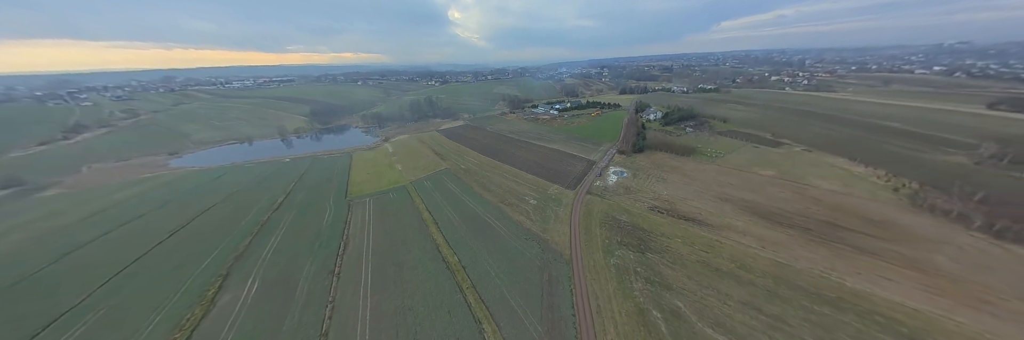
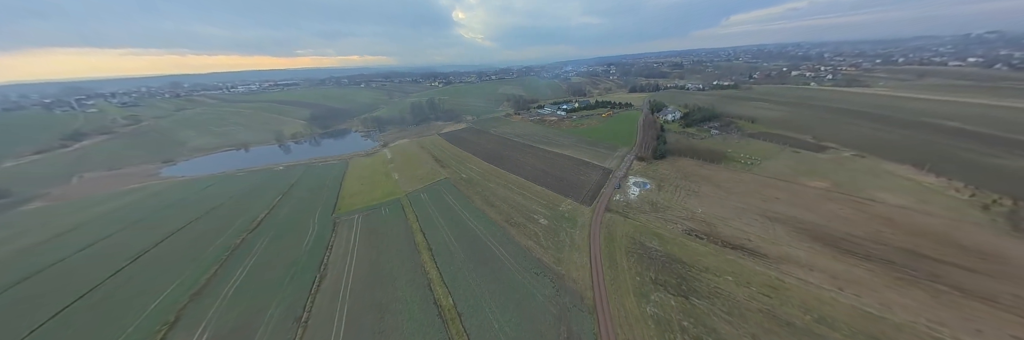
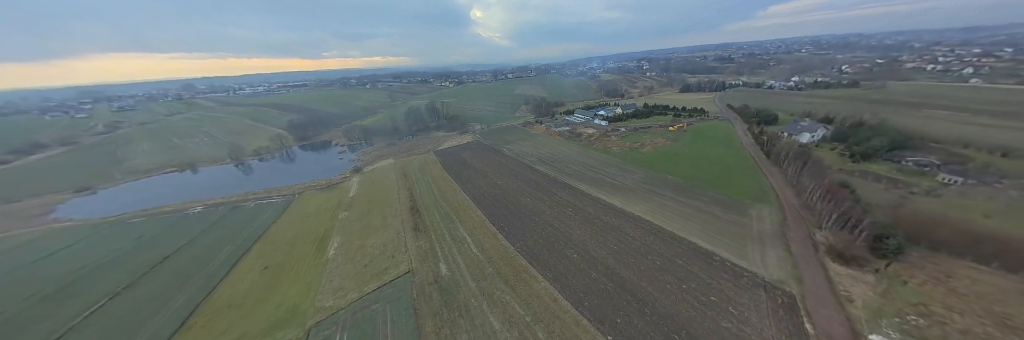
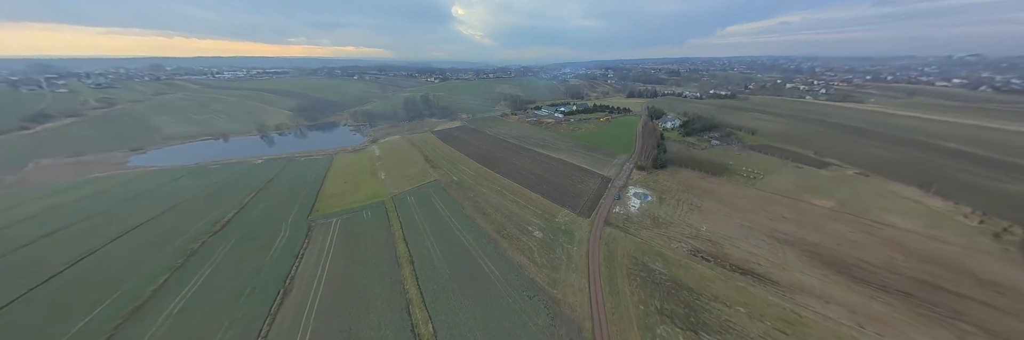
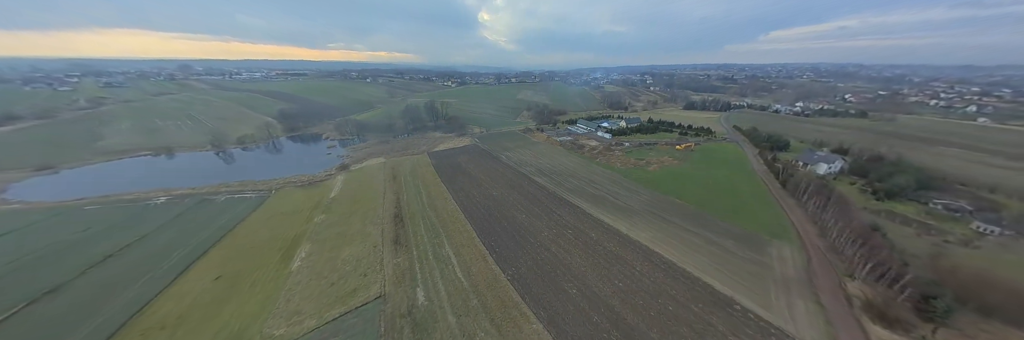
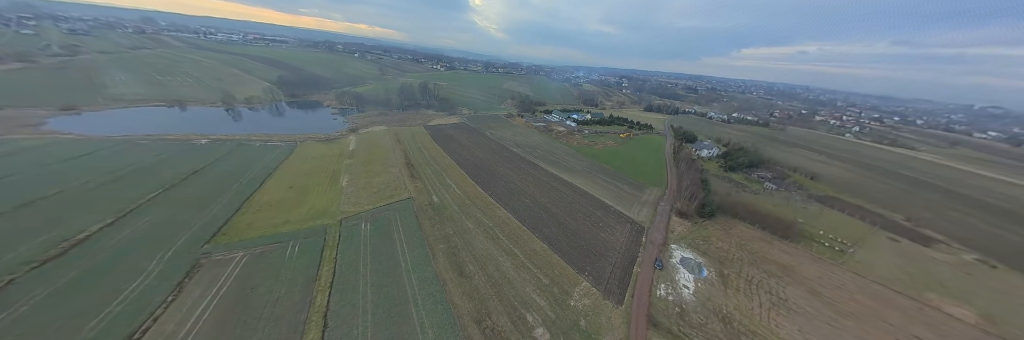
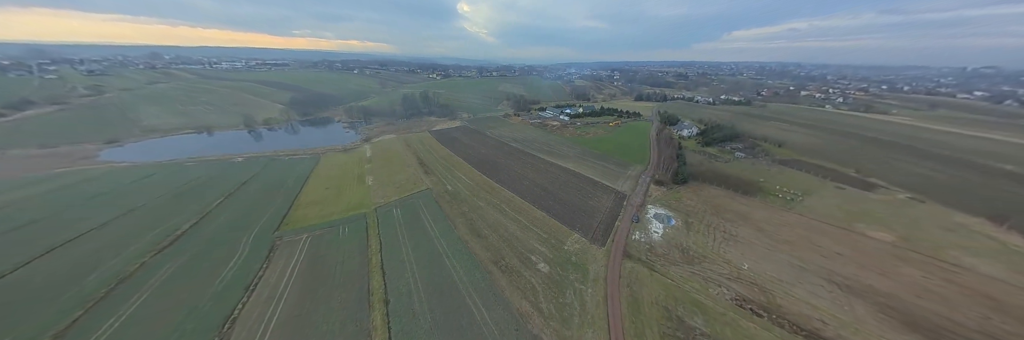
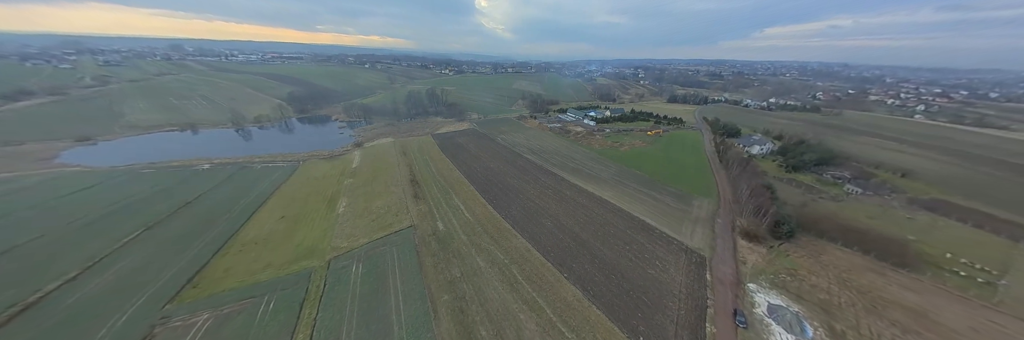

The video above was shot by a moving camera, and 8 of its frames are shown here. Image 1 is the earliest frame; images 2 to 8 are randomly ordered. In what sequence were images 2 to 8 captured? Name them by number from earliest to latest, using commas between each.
2, 4, 7, 6, 8, 3, 5
